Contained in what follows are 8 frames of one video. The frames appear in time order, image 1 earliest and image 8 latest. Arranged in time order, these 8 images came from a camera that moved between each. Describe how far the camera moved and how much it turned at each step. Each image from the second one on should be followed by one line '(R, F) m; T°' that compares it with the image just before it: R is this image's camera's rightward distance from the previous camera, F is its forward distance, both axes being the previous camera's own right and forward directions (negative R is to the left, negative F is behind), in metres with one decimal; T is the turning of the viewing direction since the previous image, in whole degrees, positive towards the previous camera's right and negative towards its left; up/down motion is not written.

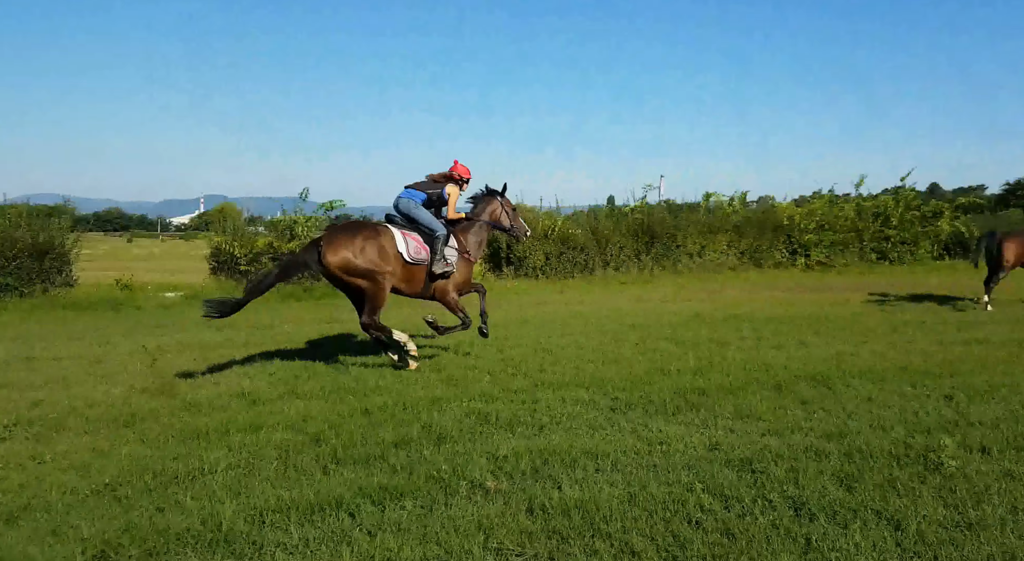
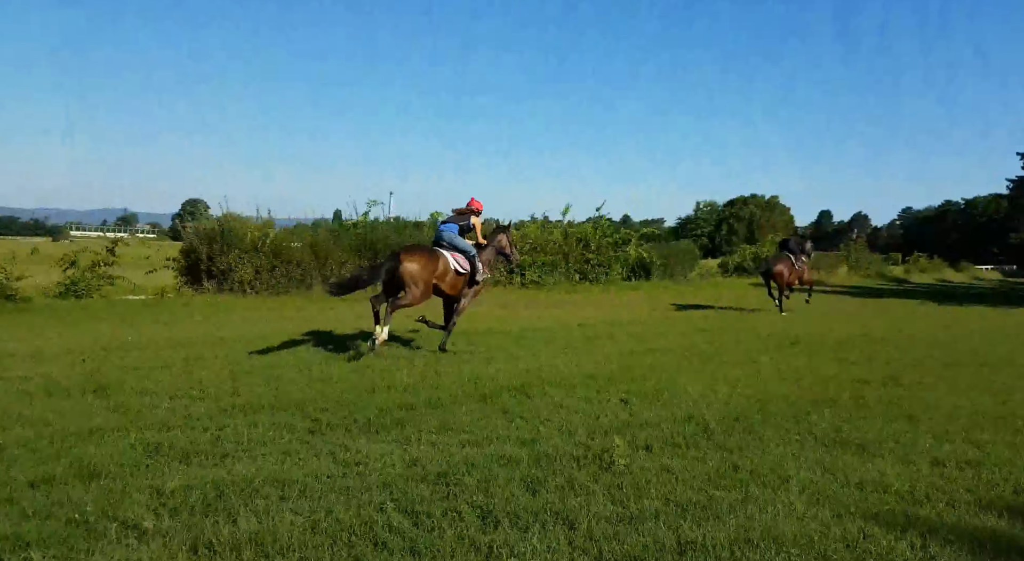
(+0.1, 0.0) m; +19°
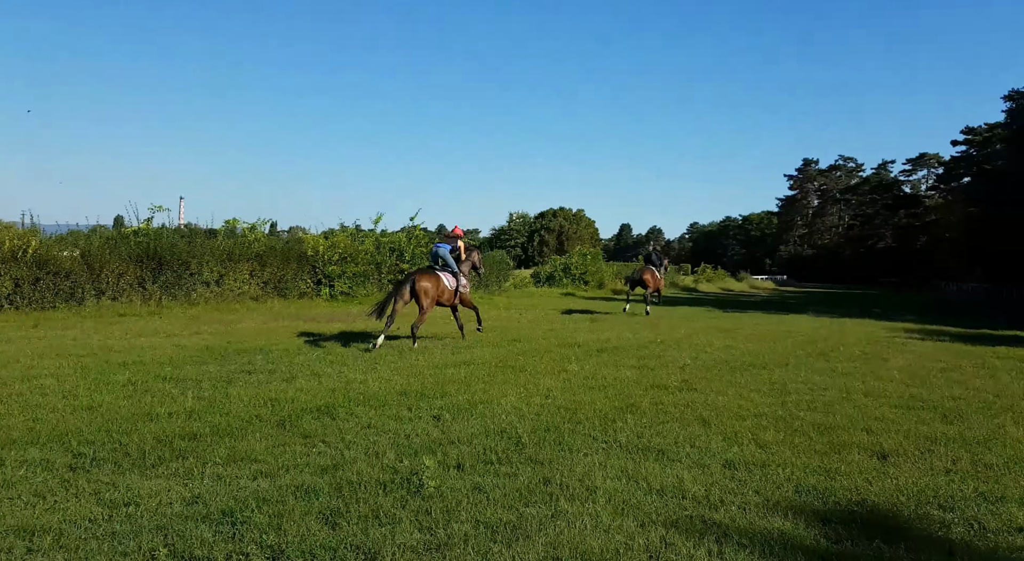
(+0.1, +0.2) m; +13°
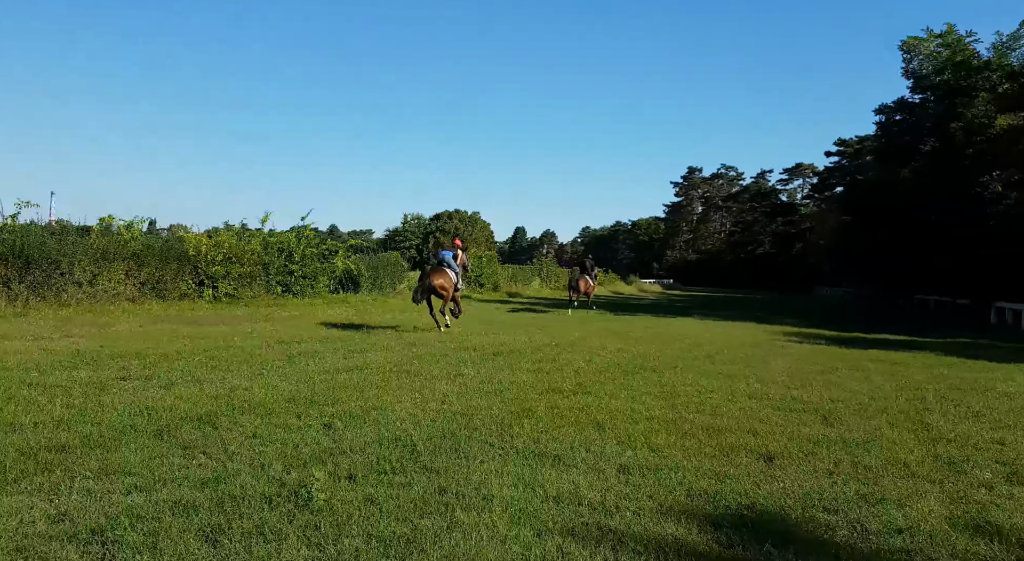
(0.0, +0.1) m; +7°
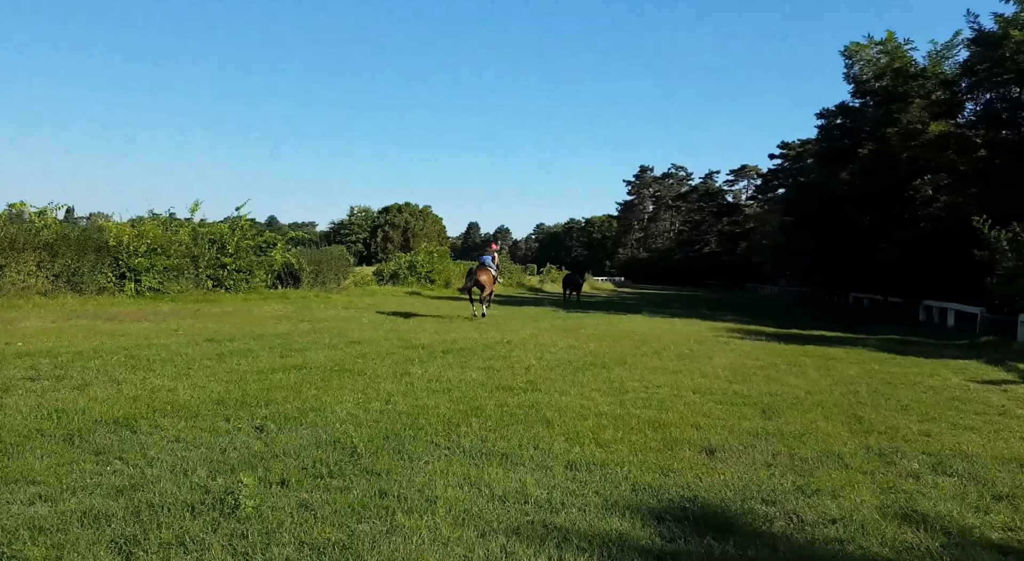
(0.0, 0.0) m; +4°
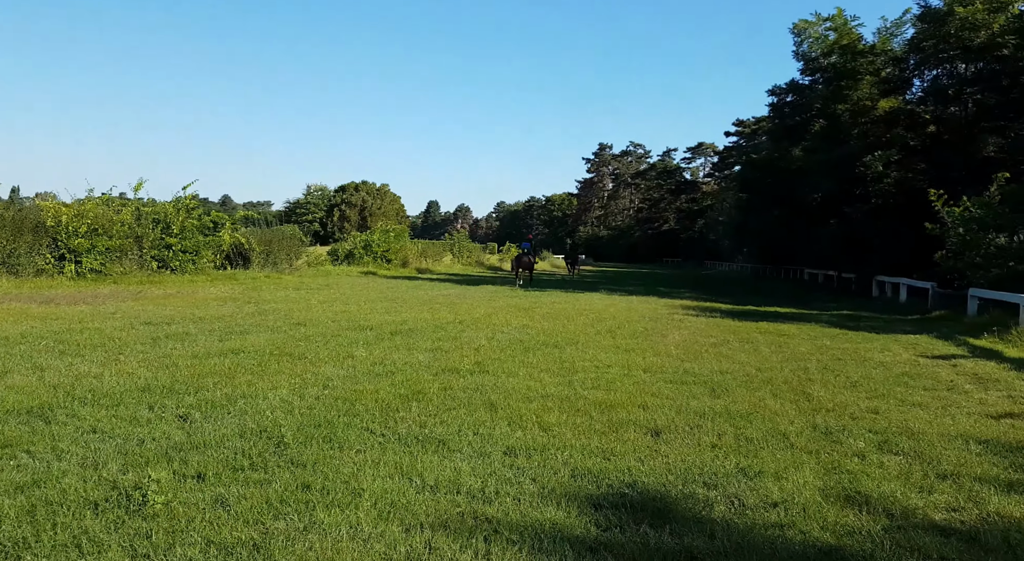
(+0.2, +0.3) m; +3°
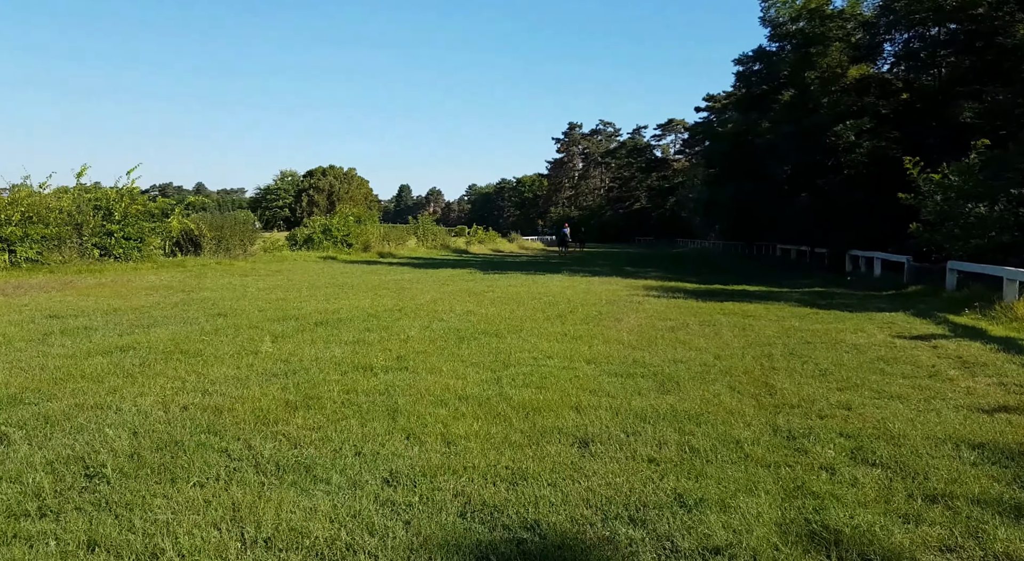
(+0.6, +1.3) m; +2°
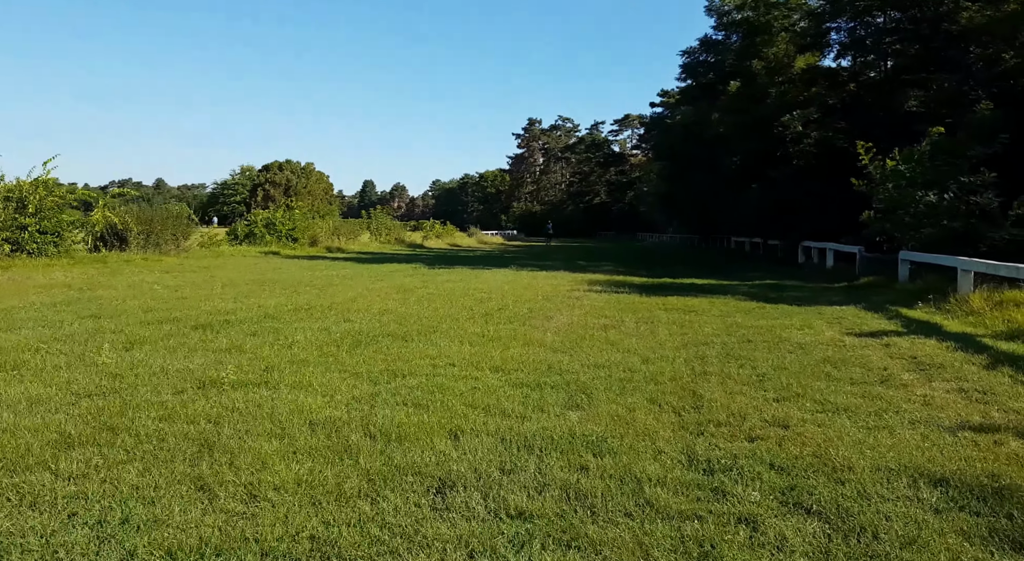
(+0.7, +1.4) m; +2°
